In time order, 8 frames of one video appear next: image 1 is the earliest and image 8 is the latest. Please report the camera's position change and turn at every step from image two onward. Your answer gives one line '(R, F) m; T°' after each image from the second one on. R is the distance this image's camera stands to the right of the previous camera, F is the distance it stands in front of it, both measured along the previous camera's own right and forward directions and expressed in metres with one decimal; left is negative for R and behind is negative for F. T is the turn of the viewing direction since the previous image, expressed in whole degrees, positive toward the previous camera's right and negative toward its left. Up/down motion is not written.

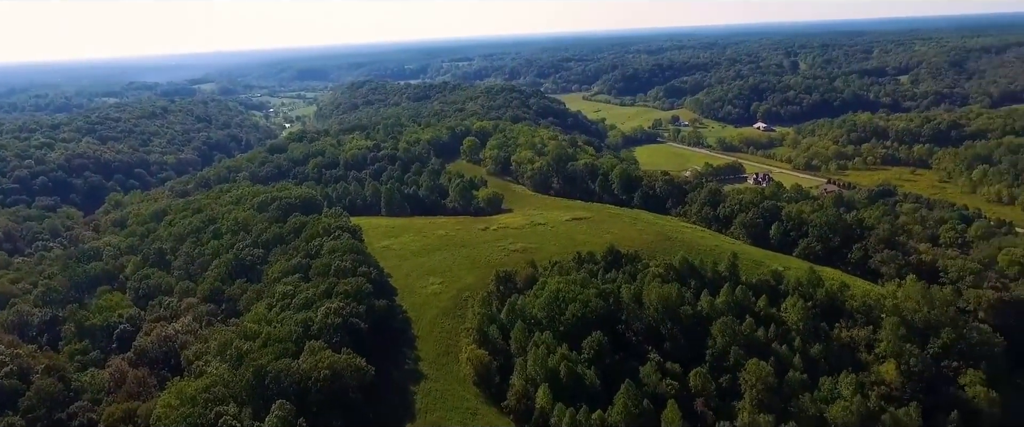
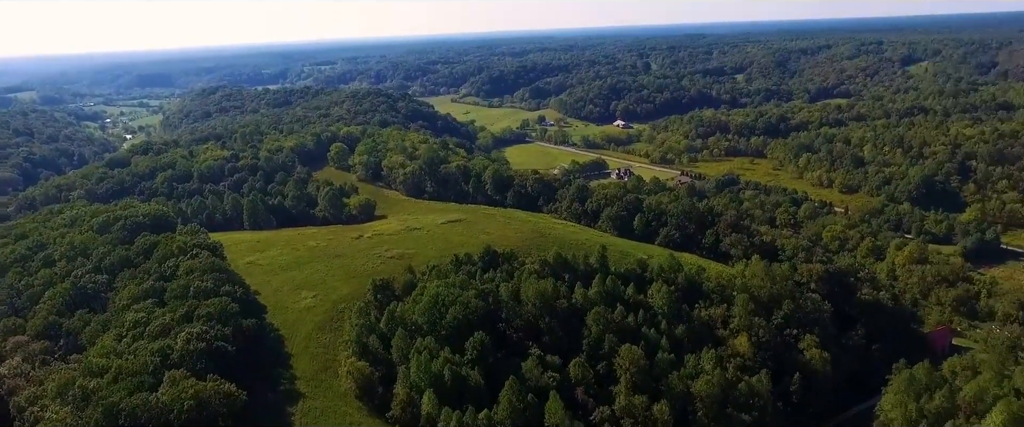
(+3.1, -0.4) m; +9°
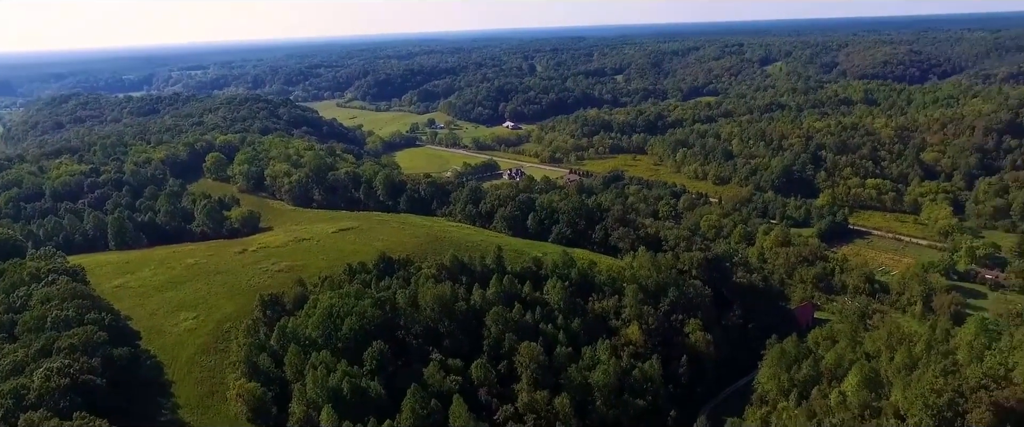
(0.0, -0.1) m; +10°
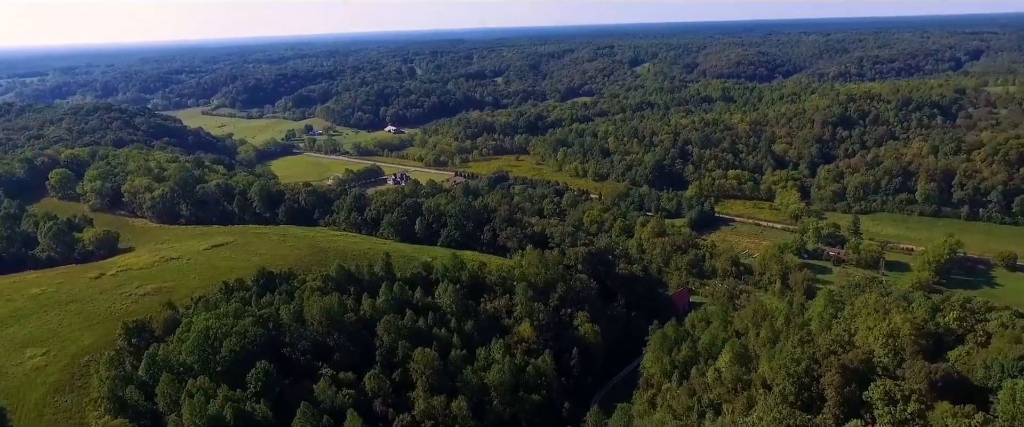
(0.0, -0.1) m; +10°
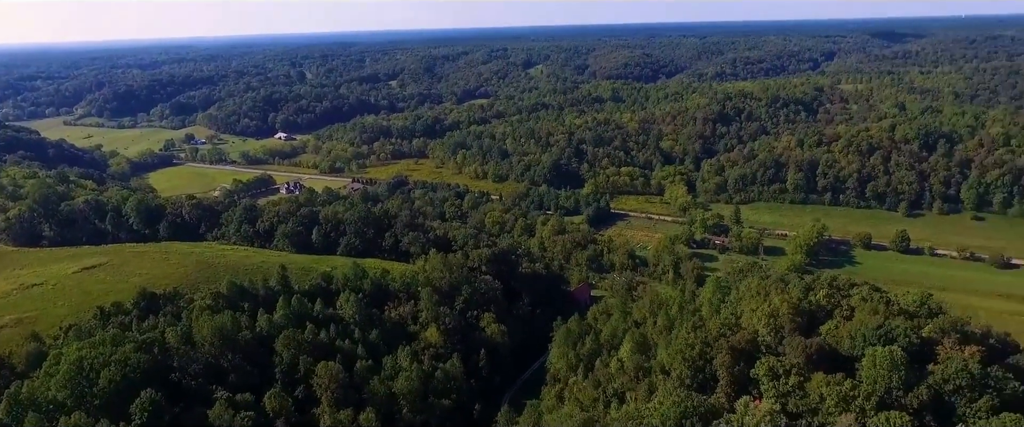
(0.0, -0.1) m; +9°
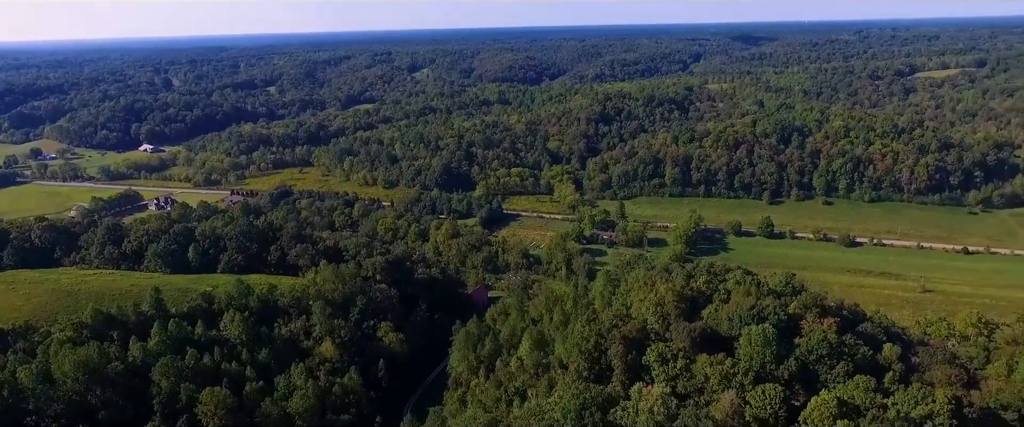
(-0.1, -0.1) m; +10°
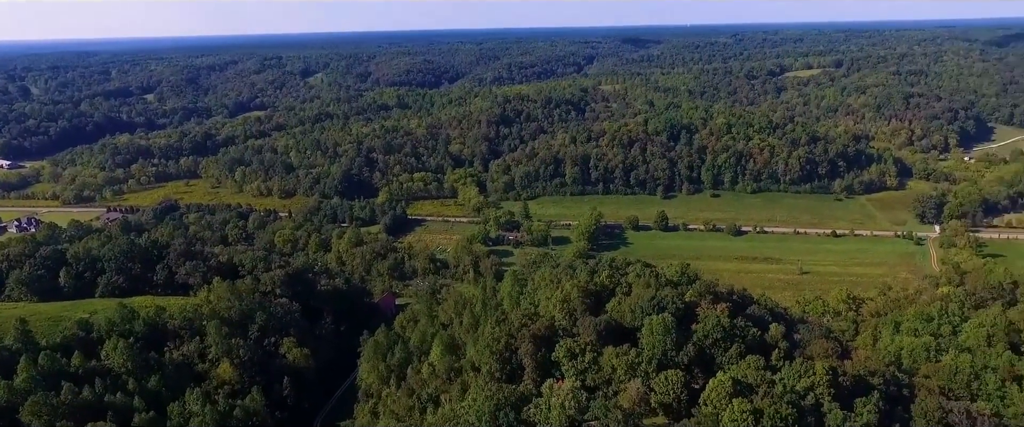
(-0.1, -0.1) m; +9°
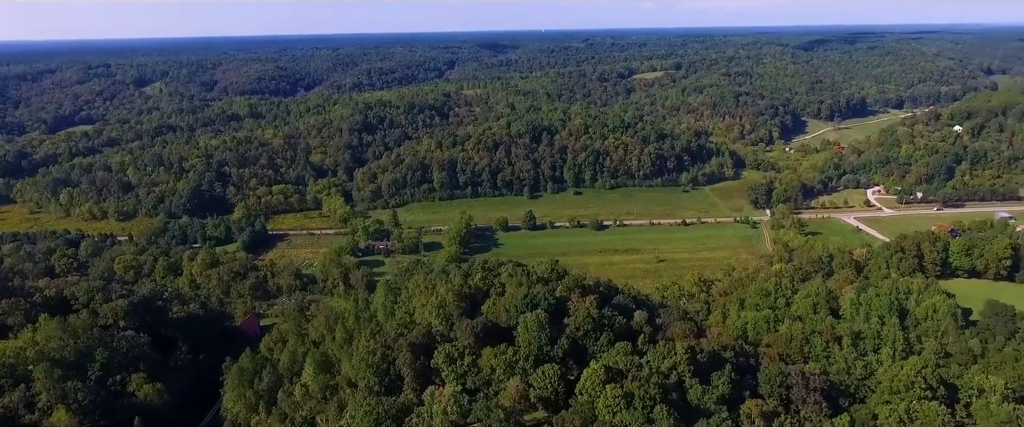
(-0.1, -0.1) m; +12°
